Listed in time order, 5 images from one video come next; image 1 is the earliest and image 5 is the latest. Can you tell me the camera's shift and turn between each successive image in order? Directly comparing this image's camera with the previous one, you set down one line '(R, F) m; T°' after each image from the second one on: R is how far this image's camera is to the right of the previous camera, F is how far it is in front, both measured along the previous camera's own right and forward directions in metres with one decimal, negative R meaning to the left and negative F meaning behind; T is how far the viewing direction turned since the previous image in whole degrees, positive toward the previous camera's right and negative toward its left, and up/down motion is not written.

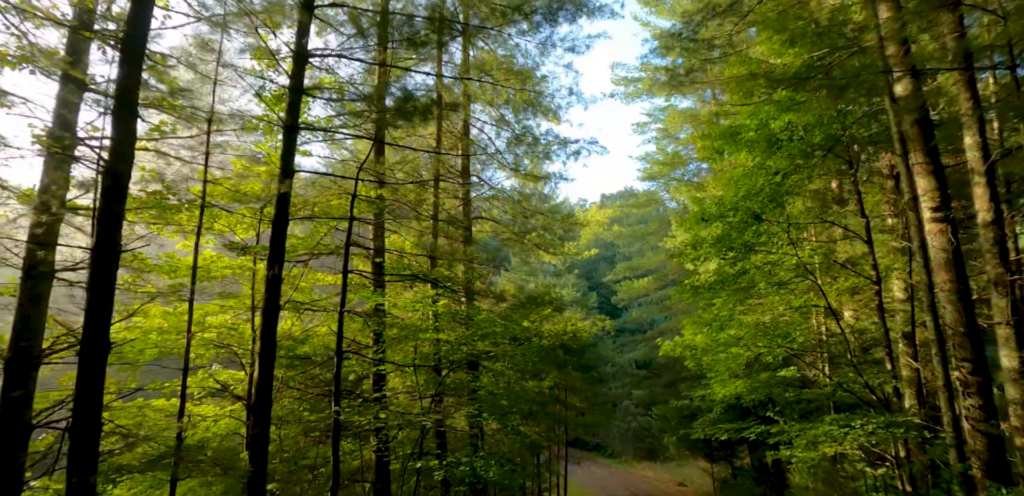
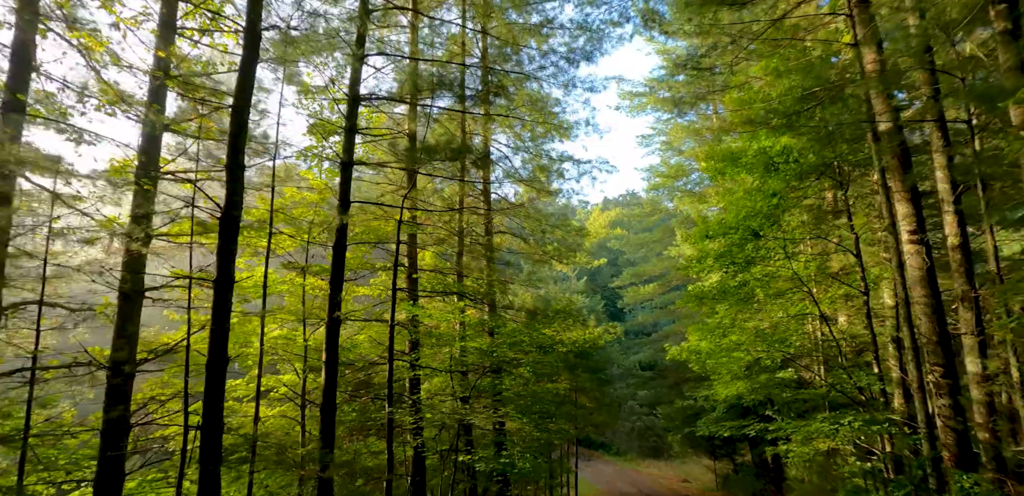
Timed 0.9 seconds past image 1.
(-0.3, -0.9) m; 0°
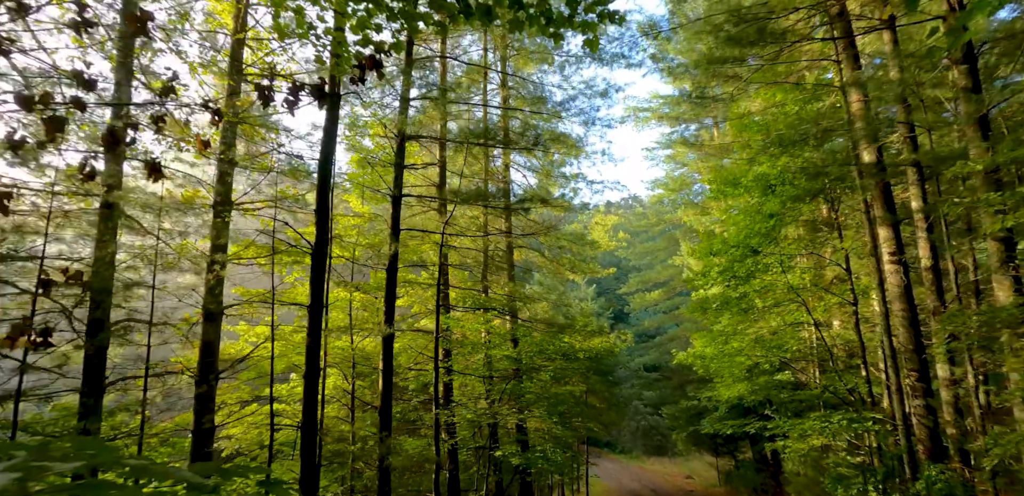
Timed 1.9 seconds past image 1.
(-0.4, -1.0) m; 0°
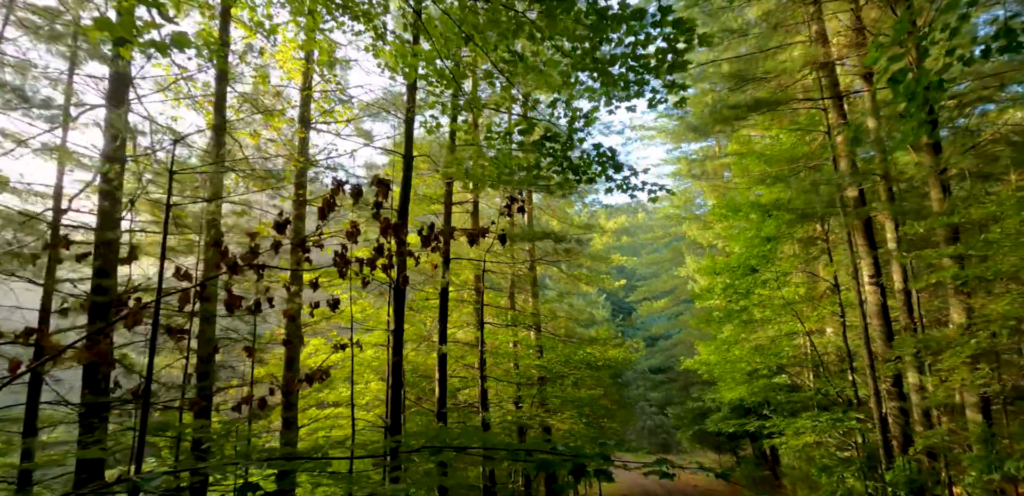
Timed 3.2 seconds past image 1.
(-0.5, -1.3) m; 0°
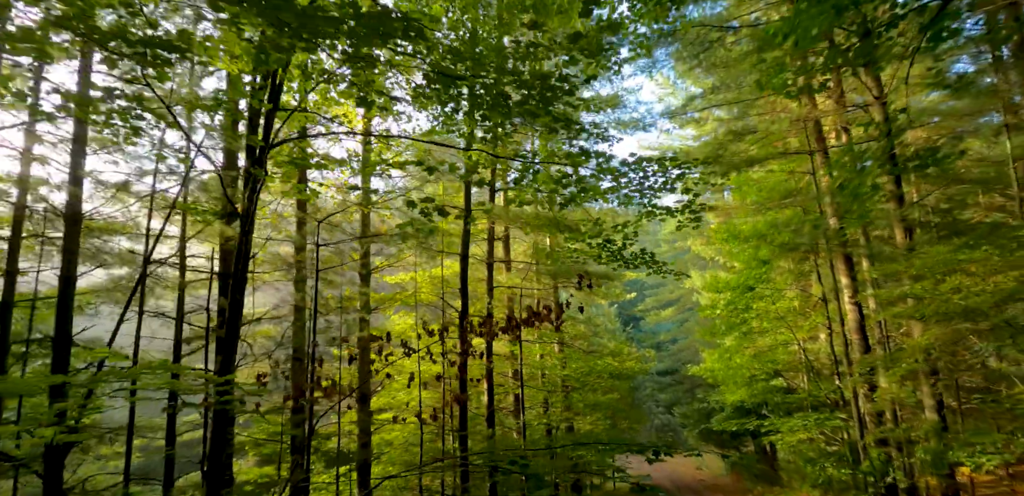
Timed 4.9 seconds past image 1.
(-0.6, -1.7) m; 0°
